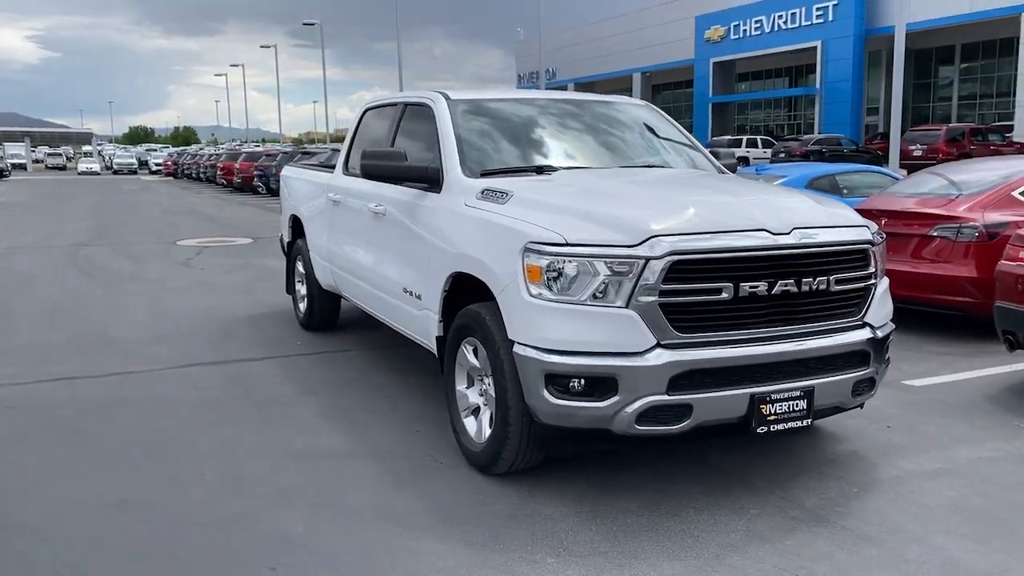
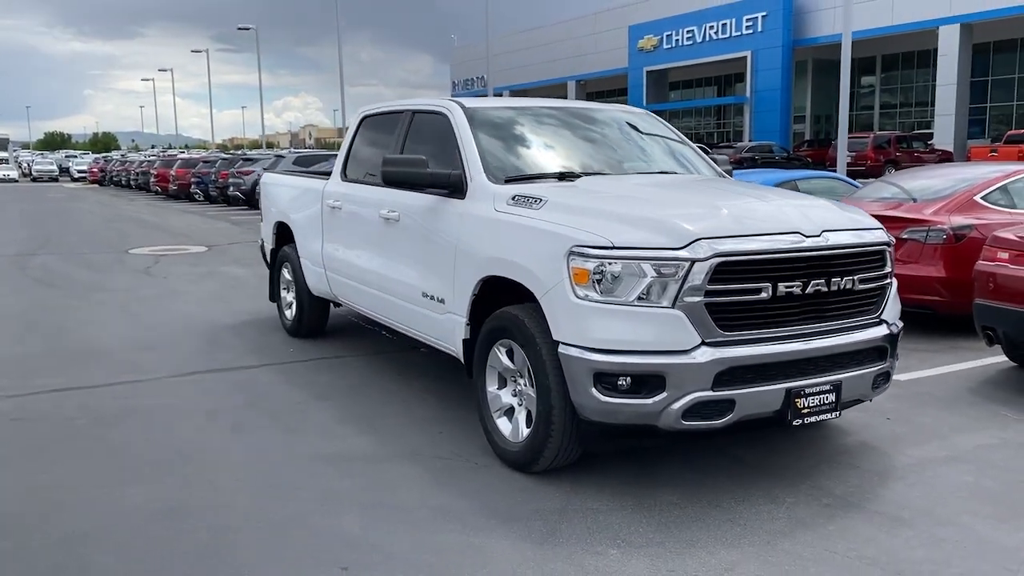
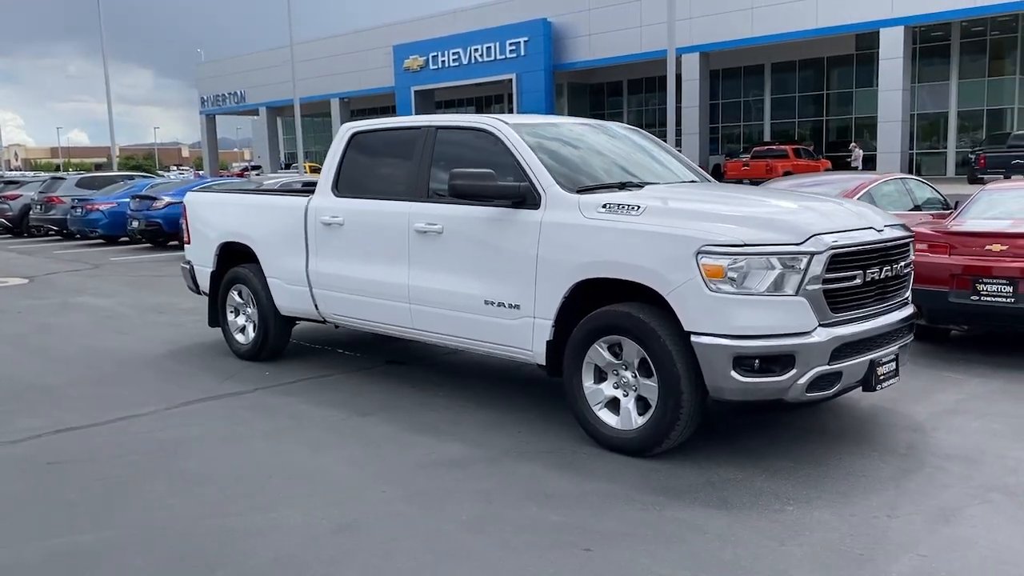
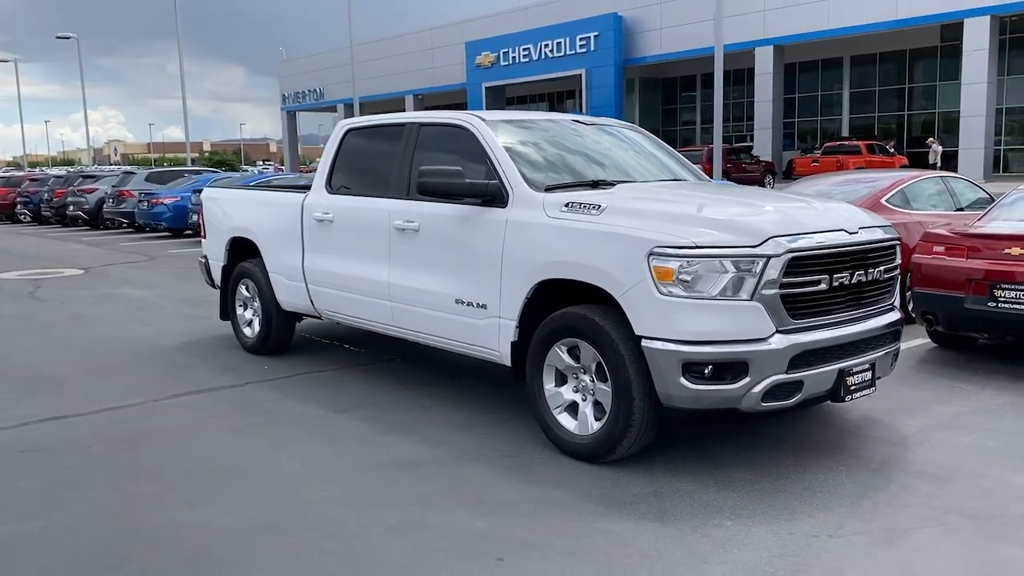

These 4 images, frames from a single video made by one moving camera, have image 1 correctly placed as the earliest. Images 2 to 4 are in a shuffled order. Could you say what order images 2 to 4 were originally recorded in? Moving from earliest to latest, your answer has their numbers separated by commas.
2, 4, 3
